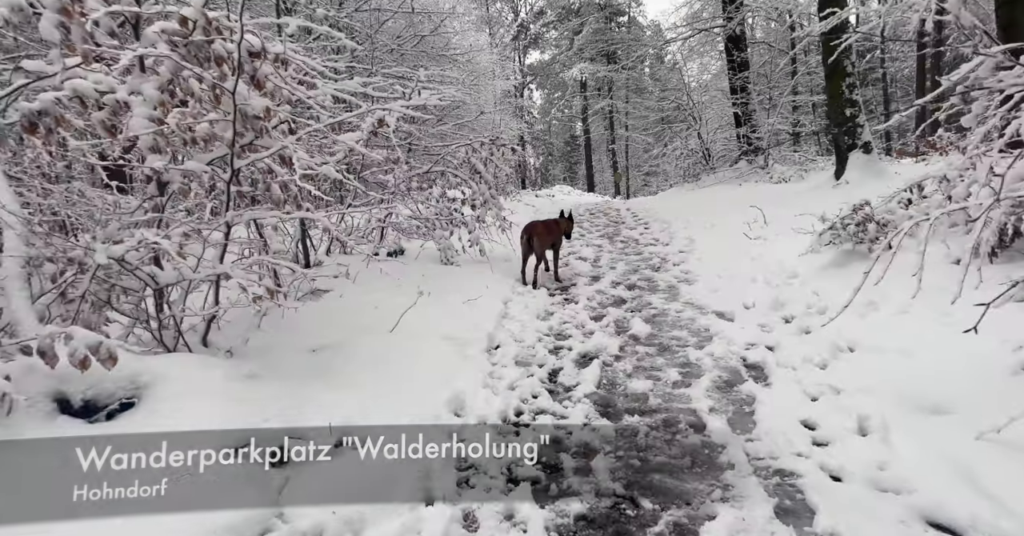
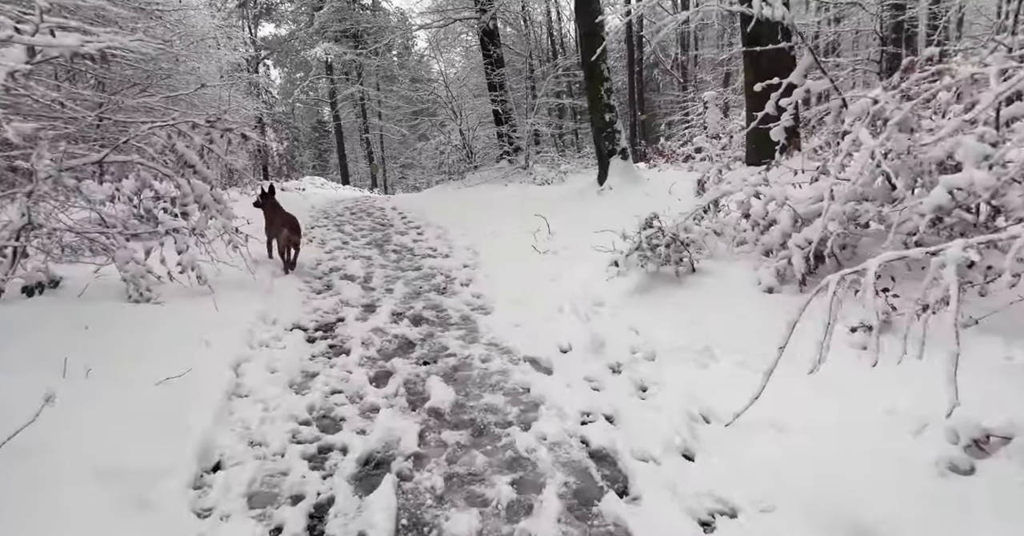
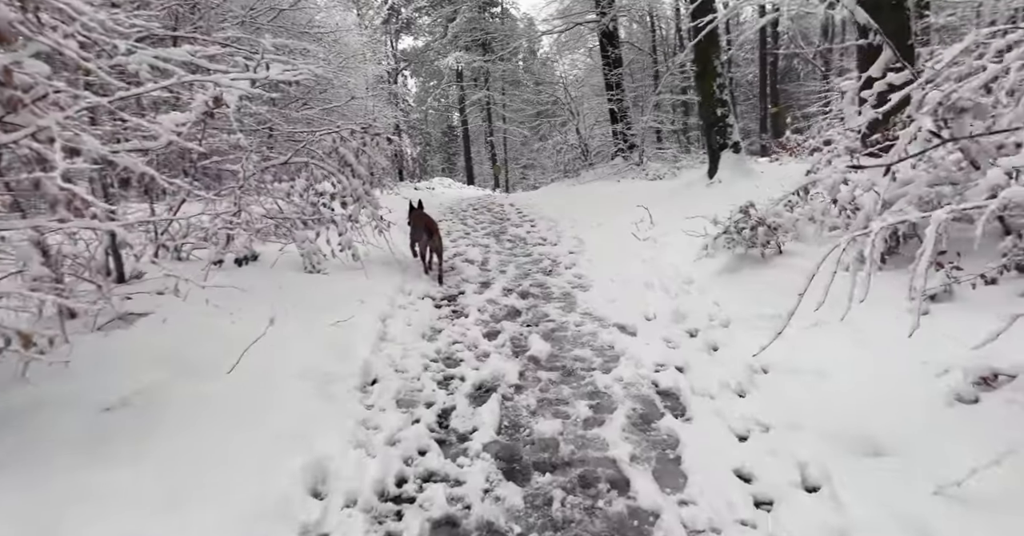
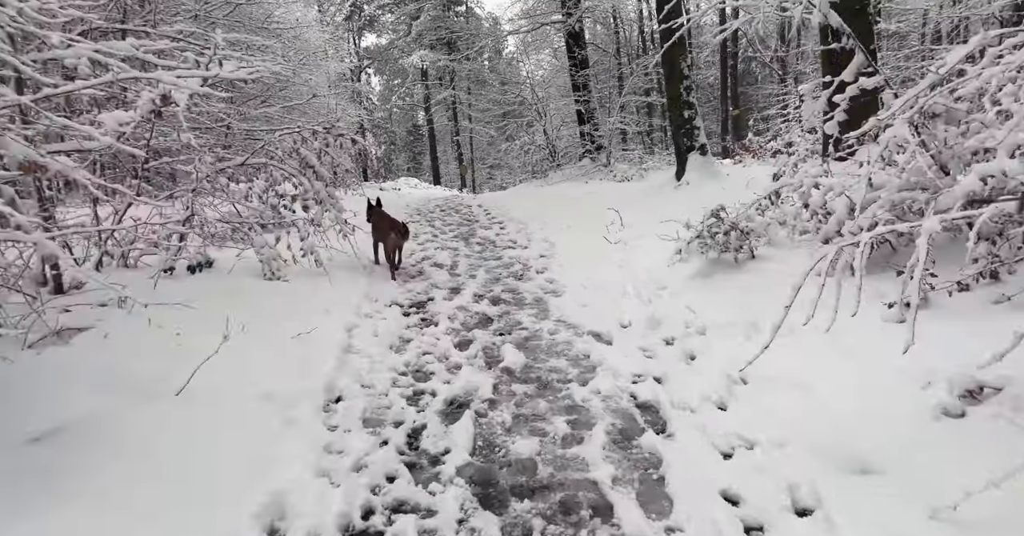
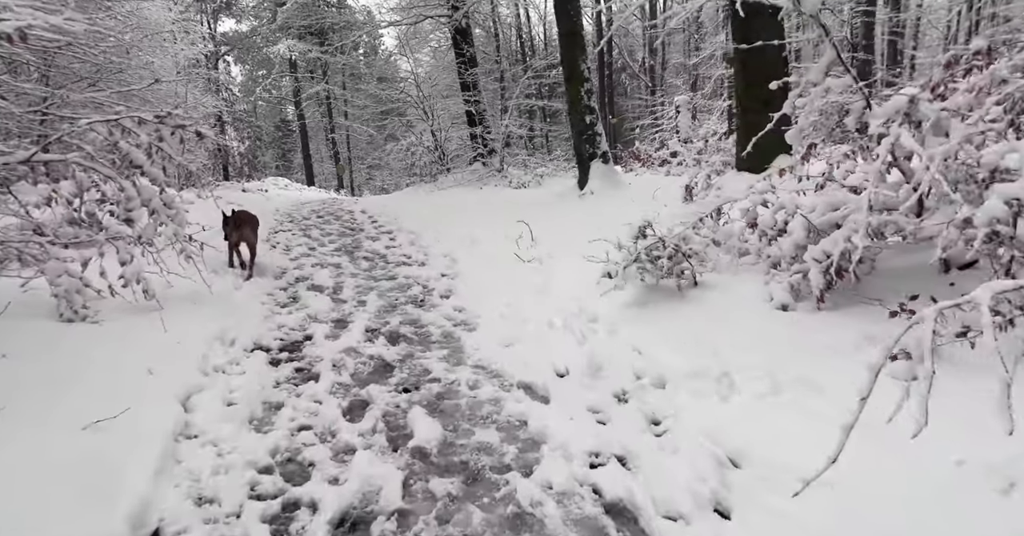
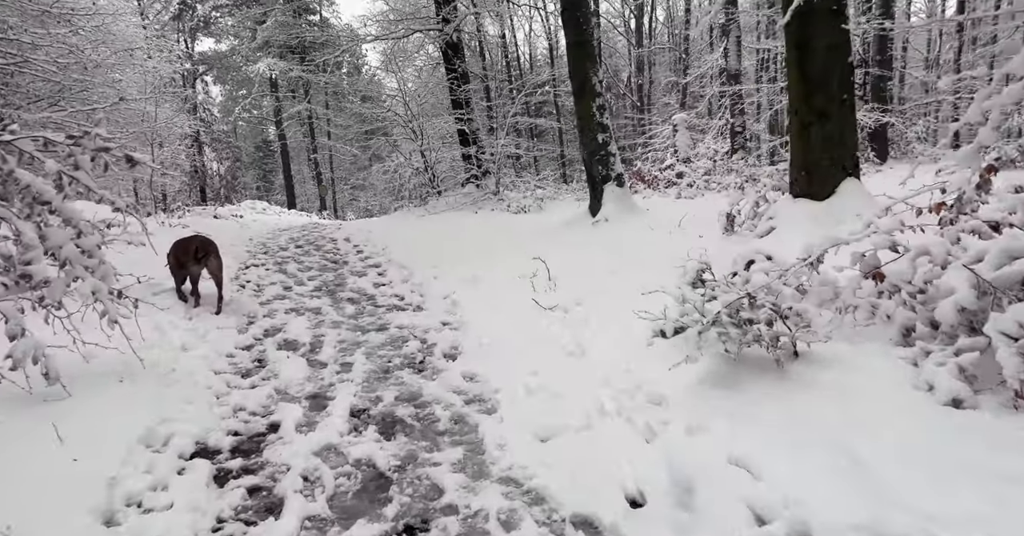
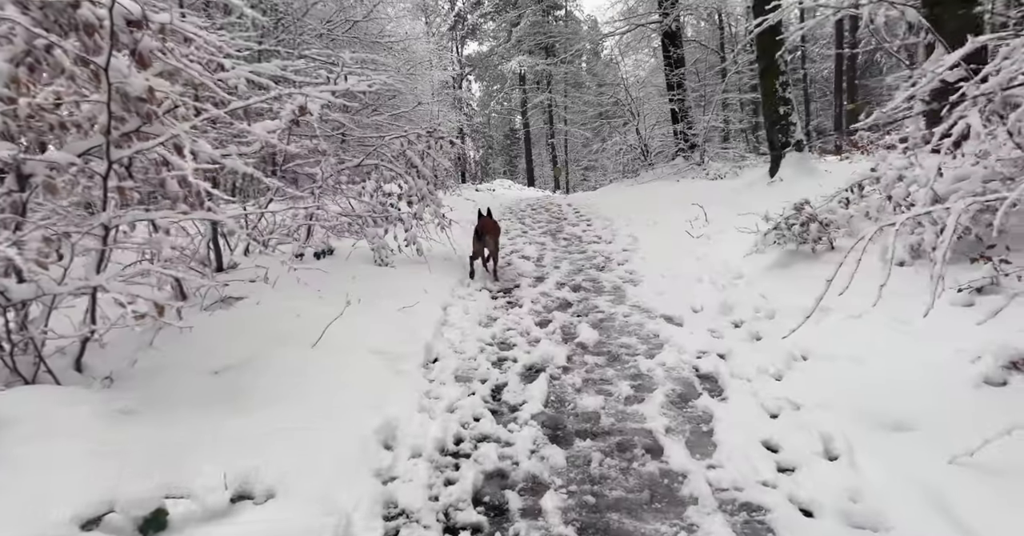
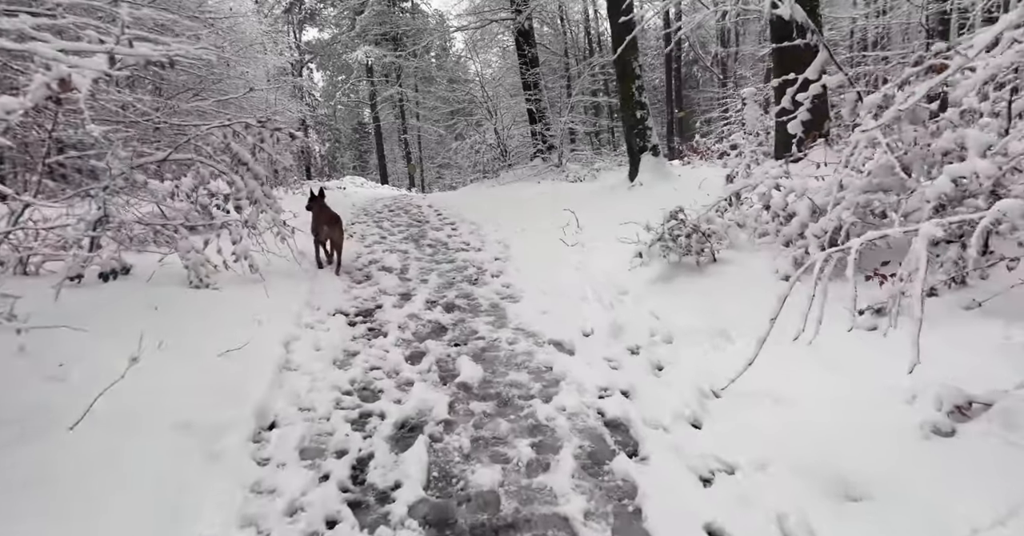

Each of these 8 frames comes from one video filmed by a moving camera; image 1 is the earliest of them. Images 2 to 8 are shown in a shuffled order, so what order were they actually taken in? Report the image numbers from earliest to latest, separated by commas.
7, 3, 4, 8, 2, 5, 6
